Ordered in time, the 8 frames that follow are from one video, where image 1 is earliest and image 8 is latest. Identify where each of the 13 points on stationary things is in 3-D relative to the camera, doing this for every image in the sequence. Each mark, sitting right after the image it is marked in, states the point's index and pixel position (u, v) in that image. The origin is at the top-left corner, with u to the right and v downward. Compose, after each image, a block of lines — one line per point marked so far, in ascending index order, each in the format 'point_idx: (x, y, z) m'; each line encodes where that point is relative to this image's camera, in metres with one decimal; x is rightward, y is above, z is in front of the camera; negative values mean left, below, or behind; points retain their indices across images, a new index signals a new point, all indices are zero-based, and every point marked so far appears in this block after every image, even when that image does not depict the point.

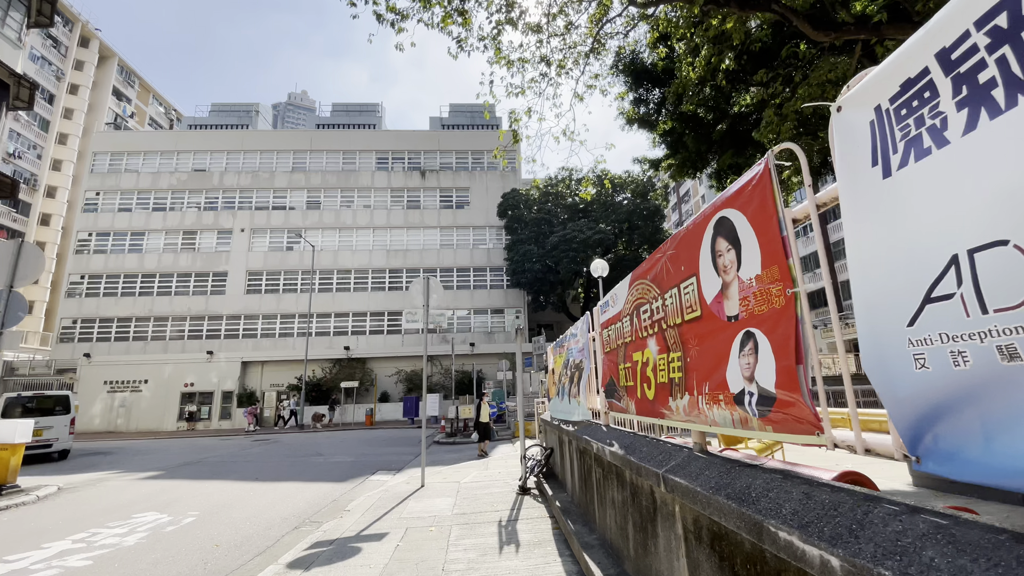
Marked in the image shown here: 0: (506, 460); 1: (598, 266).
0: (-0.1, -4.3, +11.7) m
1: (+2.7, +0.7, +14.9) m
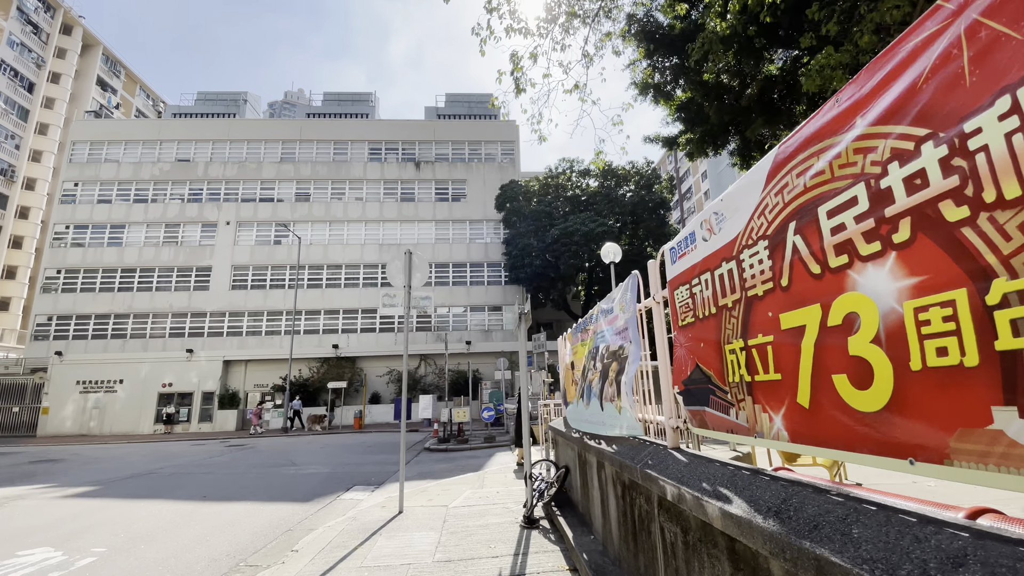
0: (-0.1, -3.9, +9.9) m
1: (+2.7, +1.1, +13.1) m
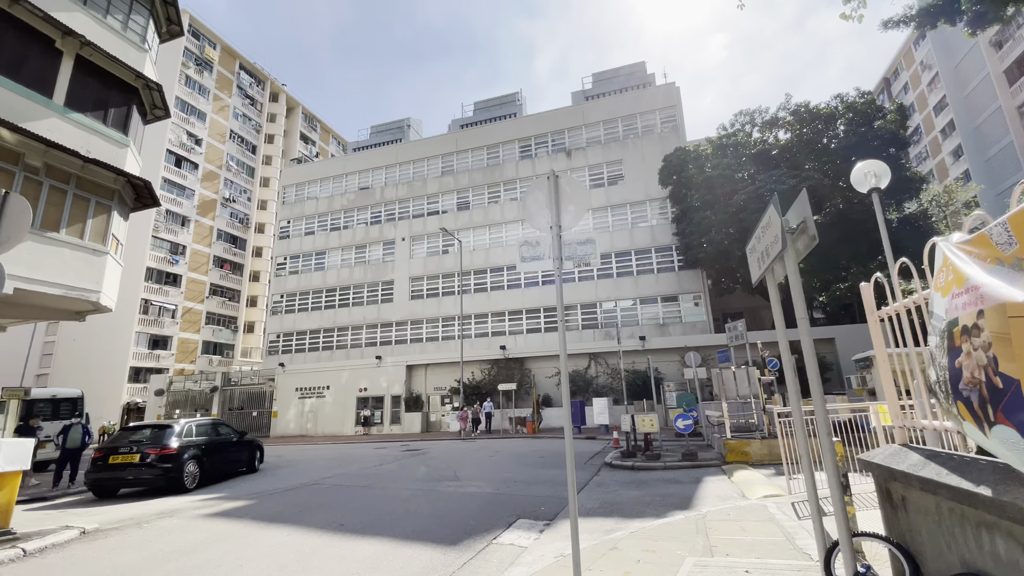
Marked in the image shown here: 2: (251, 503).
0: (+3.0, -3.1, +6.3) m
1: (+6.4, +2.1, +8.5) m
2: (-4.4, -3.6, +7.9) m
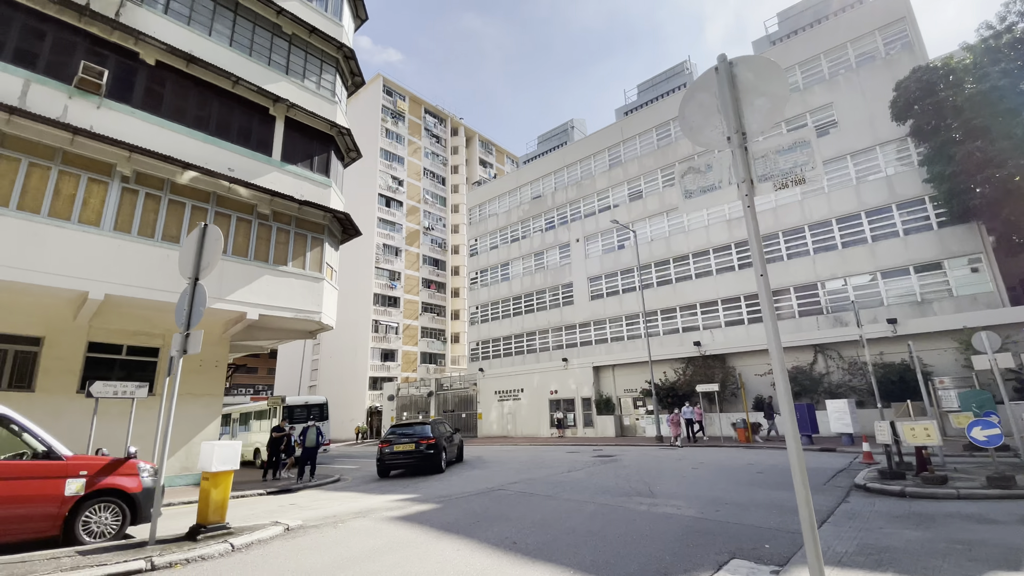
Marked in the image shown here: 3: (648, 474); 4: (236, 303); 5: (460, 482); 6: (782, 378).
0: (+4.9, -2.4, +3.6) m
1: (+8.3, +3.1, +4.5) m
2: (-1.3, -3.7, +7.9) m
3: (+3.7, -5.0, +12.8) m
4: (-6.5, -0.3, +11.1) m
5: (-1.3, -4.8, +11.6) m
6: (+1.8, -0.6, +3.2) m
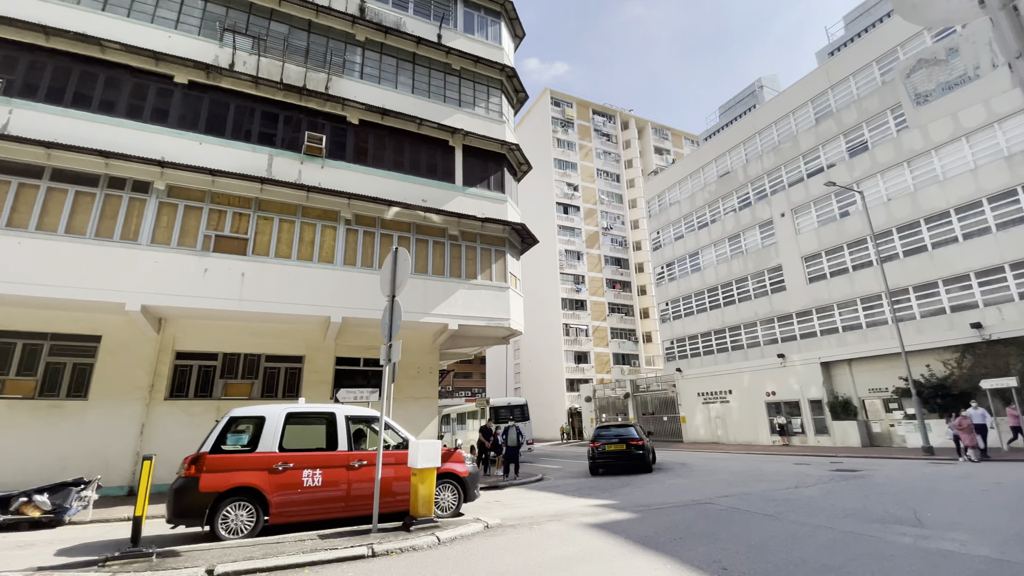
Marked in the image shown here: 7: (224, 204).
0: (+5.8, -1.8, +1.1) m
1: (+8.7, +4.1, +0.7) m
2: (+1.9, -3.6, +7.4) m
3: (+8.5, -4.4, +10.0) m
4: (-2.0, -0.7, +12.4) m
5: (+3.5, -4.6, +10.8) m
6: (+2.7, -0.3, +2.0) m
7: (-6.6, +1.9, +10.8) m
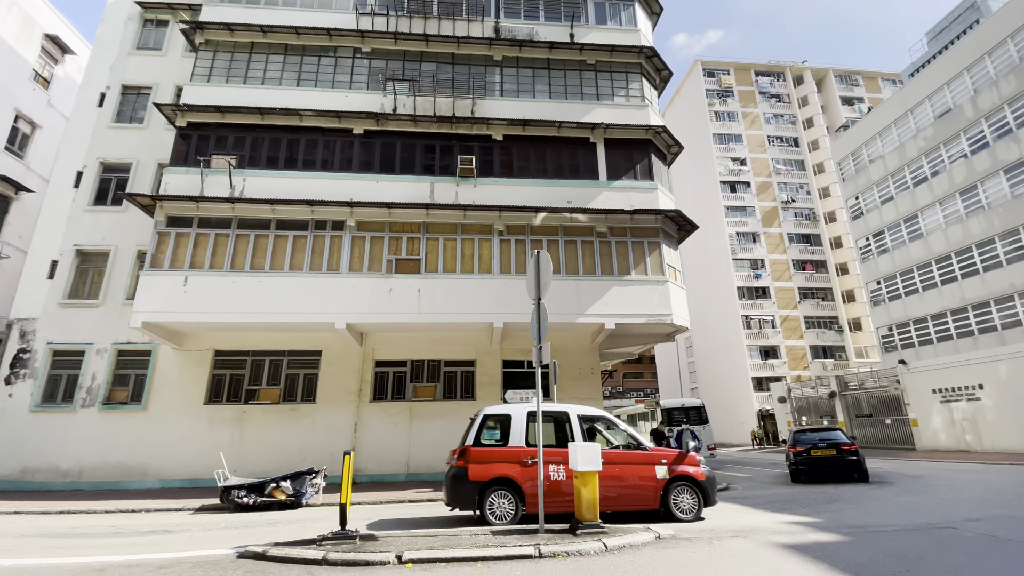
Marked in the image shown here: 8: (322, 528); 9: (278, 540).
0: (+5.7, -1.3, -1.0) m
1: (+7.8, +4.8, -2.2) m
2: (+4.4, -3.3, +6.2) m
3: (+11.5, -3.5, +6.5) m
4: (+2.1, -0.7, +12.3) m
5: (+7.0, -4.2, +8.9) m
6: (+3.0, -0.1, +0.9) m
7: (-3.0, +1.5, +12.3) m
8: (-2.6, -3.3, +6.4) m
9: (-2.9, -3.1, +5.8) m
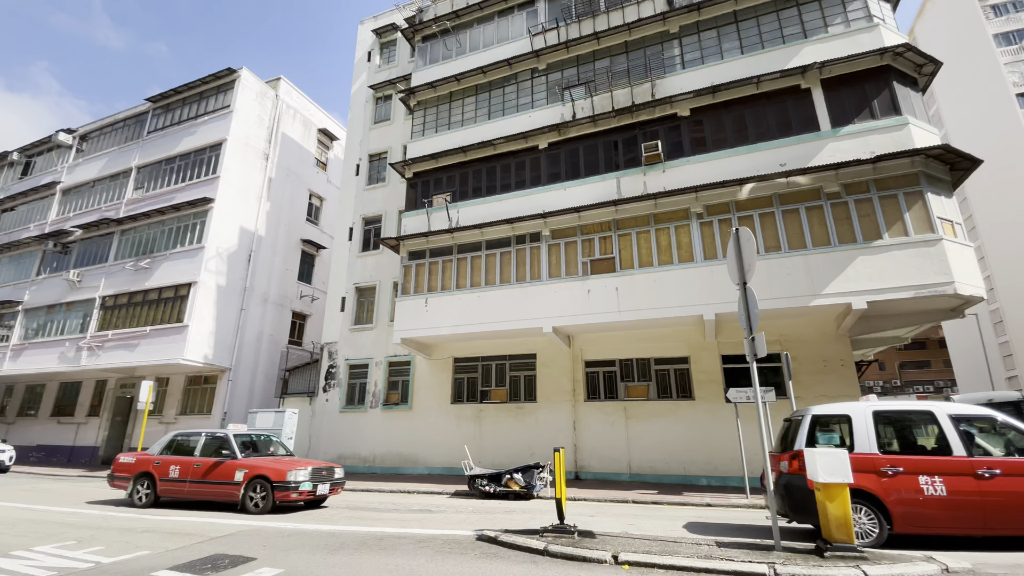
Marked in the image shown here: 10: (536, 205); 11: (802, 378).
0: (+4.6, -0.7, -3.3) m
1: (+5.2, +5.6, -5.2) m
2: (+6.7, -2.7, +3.7) m
3: (+13.2, -2.0, +0.9) m
4: (+7.0, -0.2, +10.2) m
5: (+10.3, -3.1, +5.0) m
6: (+2.8, +0.3, -0.4) m
7: (+2.1, +1.5, +12.5) m
8: (+0.5, -3.4, +6.9) m
9: (-0.1, -3.2, +6.4) m
10: (+0.7, +2.4, +13.5) m
11: (+7.4, -2.3, +12.0) m
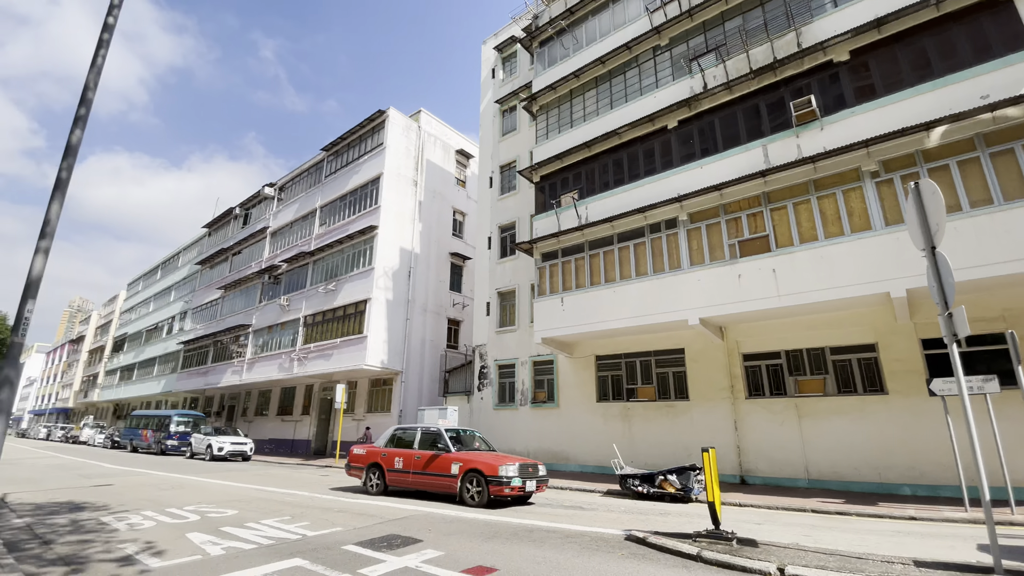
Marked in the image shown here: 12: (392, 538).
0: (+3.2, -0.4, -4.5) m
1: (+2.8, +5.9, -6.4) m
2: (+7.5, -2.0, +1.5) m
3: (+12.8, -0.9, -3.1) m
4: (+9.5, +0.6, +7.7) m
5: (+11.4, -2.2, +1.7) m
6: (+2.3, +0.5, -1.2) m
7: (+5.4, +1.9, +11.3) m
8: (+2.6, -3.2, +6.5) m
9: (+1.9, -3.1, +6.1) m
10: (+4.3, +2.6, +12.7) m
11: (+10.6, -1.5, +9.2) m
12: (-1.5, -3.0, +5.7) m
